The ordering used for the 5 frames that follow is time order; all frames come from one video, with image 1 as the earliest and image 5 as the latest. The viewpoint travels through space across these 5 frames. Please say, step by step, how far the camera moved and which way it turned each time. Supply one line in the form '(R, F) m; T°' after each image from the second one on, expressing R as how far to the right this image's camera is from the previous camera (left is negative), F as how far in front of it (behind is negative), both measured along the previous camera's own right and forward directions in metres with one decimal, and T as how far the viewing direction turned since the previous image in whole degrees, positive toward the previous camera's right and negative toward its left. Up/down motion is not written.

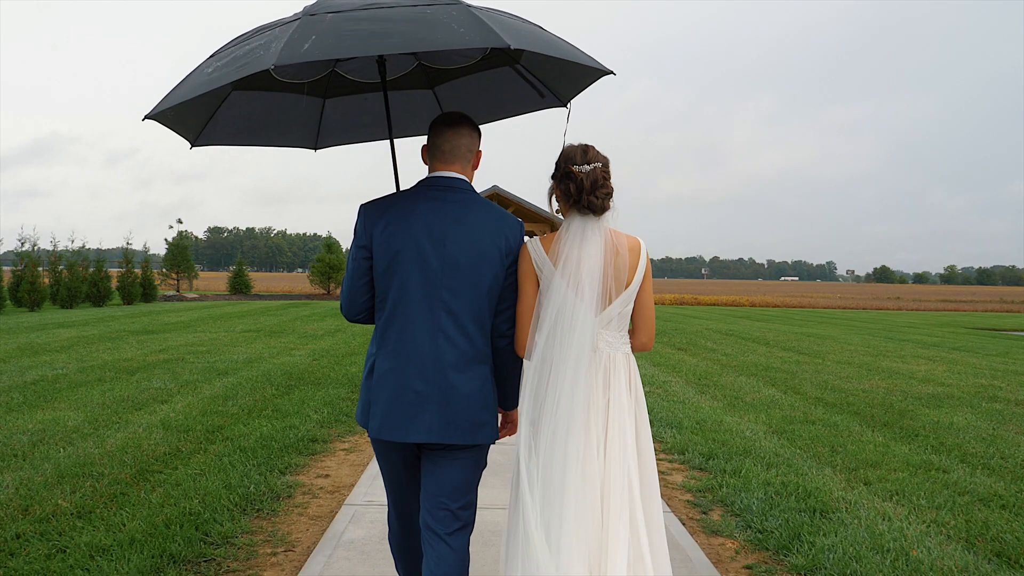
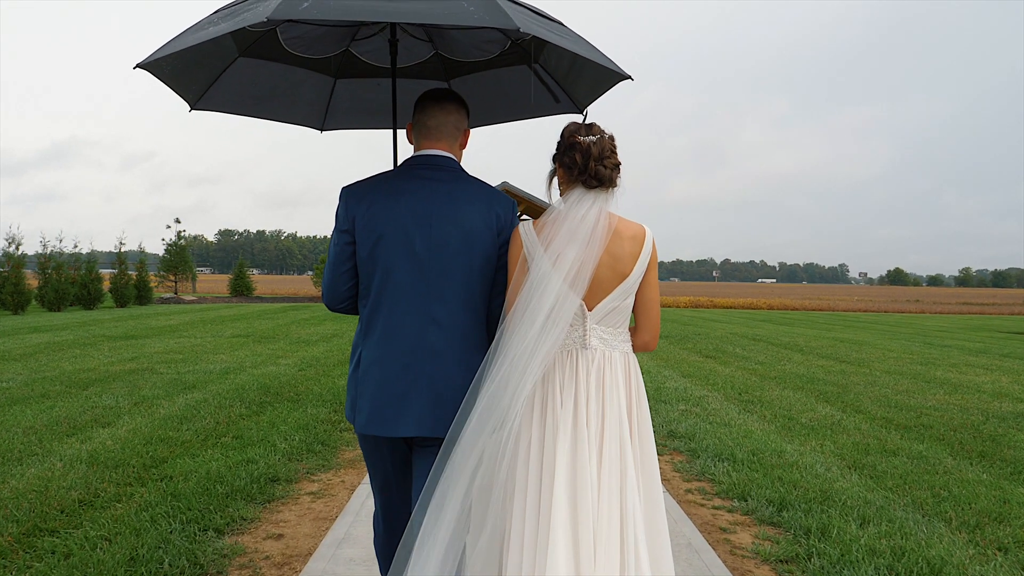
(0.0, +1.1) m; -1°
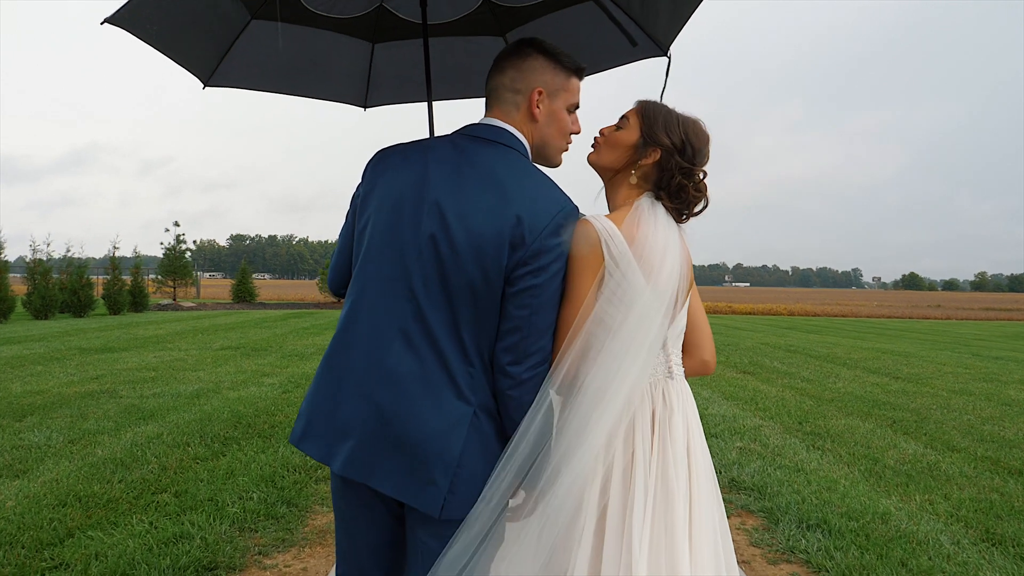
(-0.1, +1.1) m; -1°
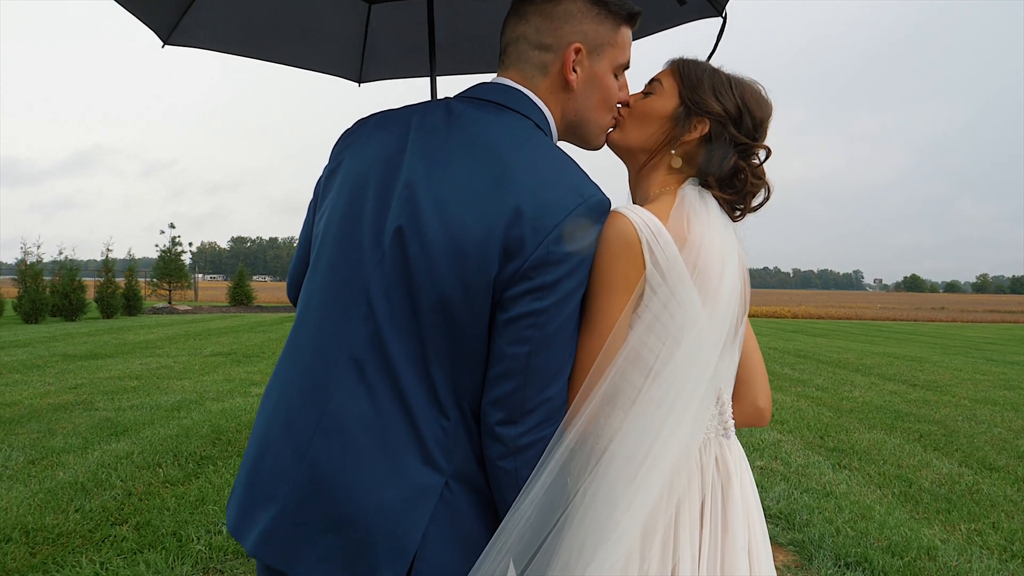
(0.0, +0.4) m; 0°
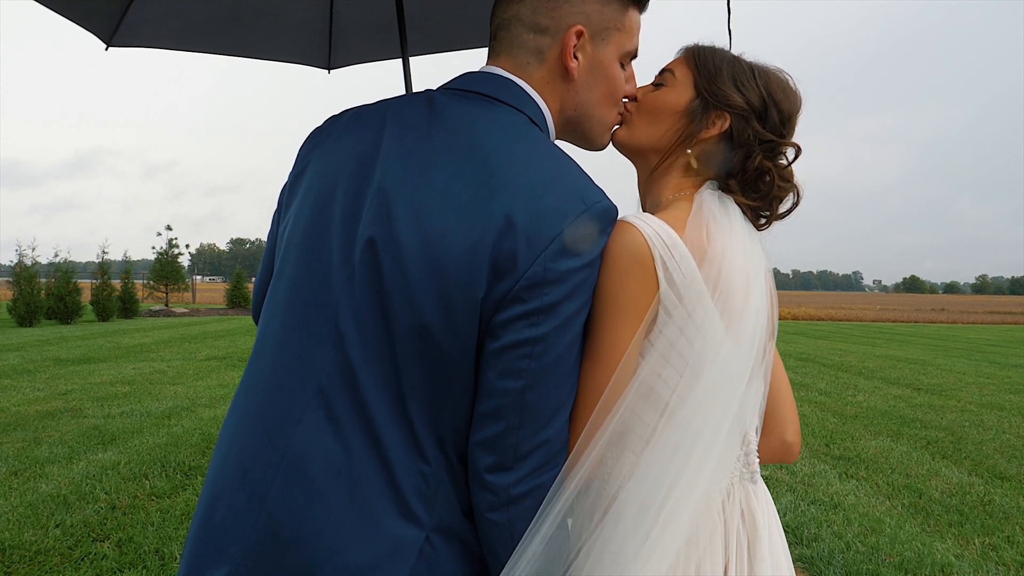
(0.0, +0.1) m; 0°
